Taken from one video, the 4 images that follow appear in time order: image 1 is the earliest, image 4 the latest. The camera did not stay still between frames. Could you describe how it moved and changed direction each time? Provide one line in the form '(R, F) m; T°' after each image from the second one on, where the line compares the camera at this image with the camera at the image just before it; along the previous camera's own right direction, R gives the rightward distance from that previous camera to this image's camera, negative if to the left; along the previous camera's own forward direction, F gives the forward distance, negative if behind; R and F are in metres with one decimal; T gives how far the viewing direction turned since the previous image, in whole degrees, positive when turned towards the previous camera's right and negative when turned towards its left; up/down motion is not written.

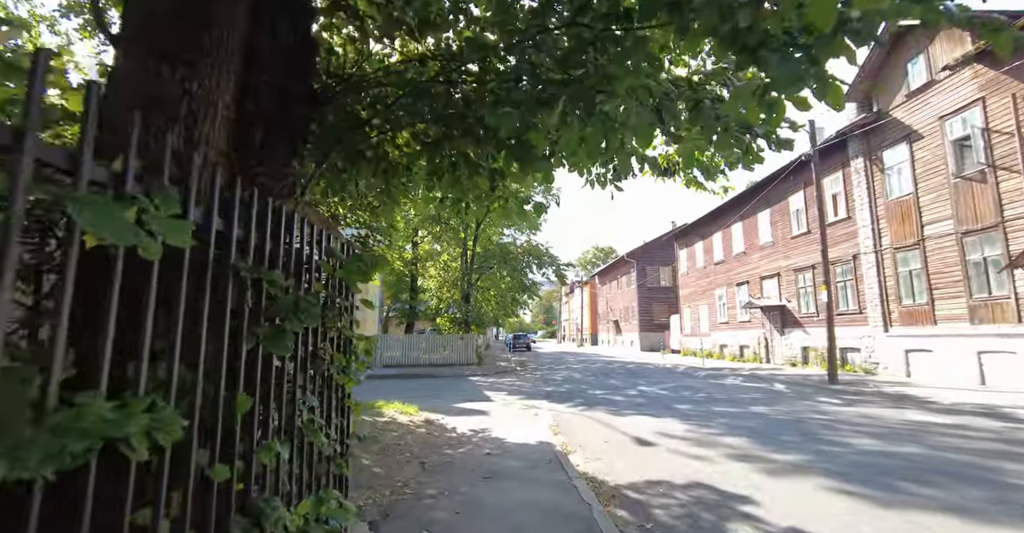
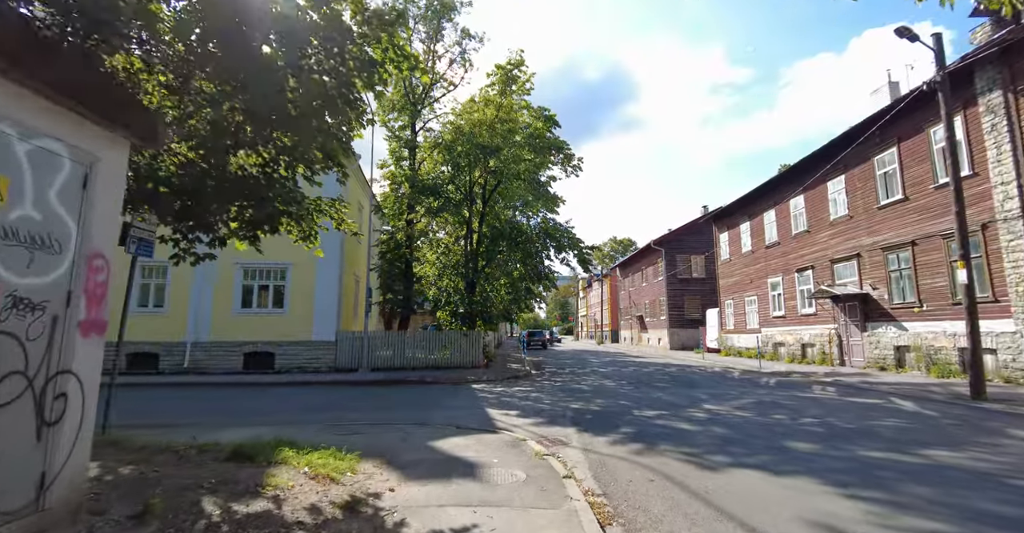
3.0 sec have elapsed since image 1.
(0.0, +4.2) m; -2°
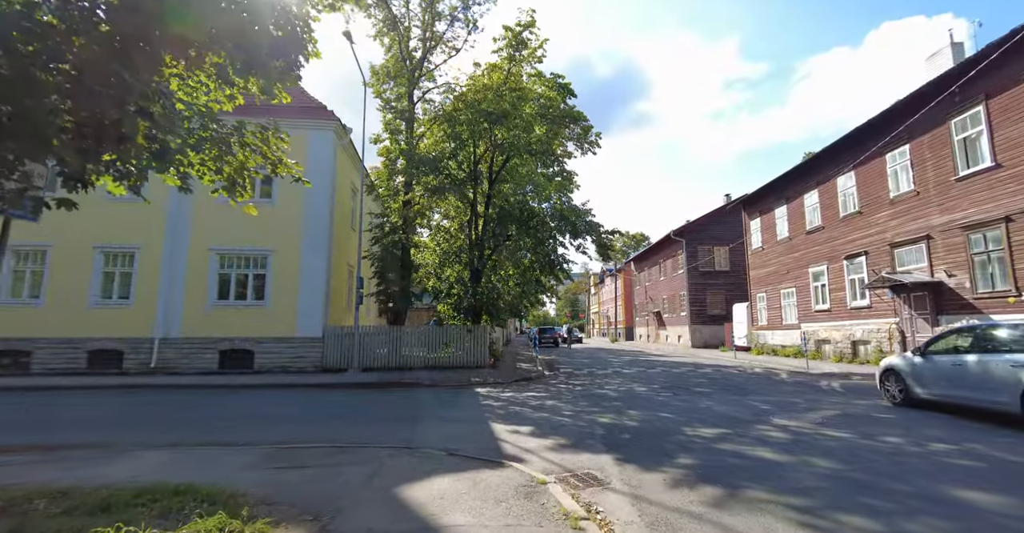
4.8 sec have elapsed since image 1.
(0.0, +2.5) m; -1°
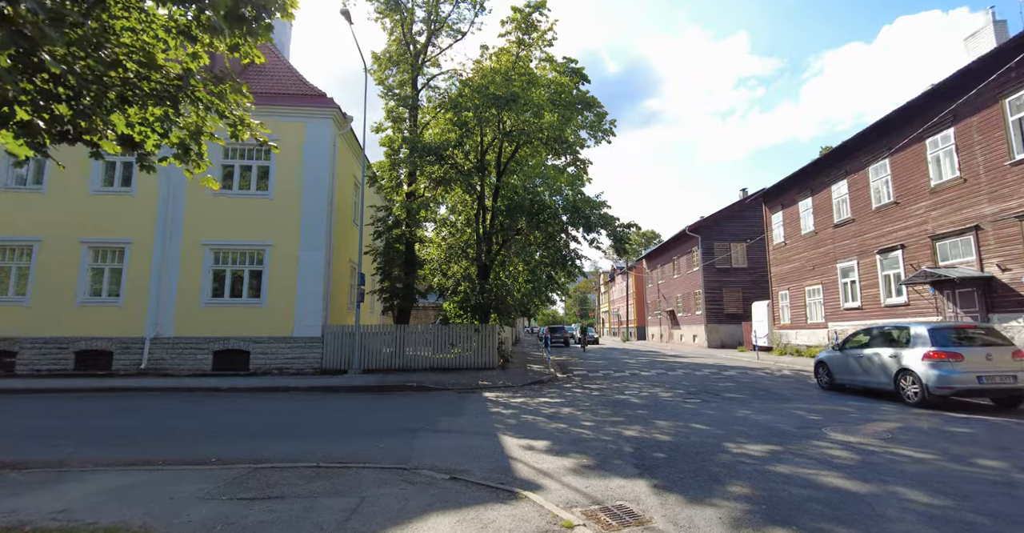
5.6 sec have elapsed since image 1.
(-0.1, +1.1) m; -1°
